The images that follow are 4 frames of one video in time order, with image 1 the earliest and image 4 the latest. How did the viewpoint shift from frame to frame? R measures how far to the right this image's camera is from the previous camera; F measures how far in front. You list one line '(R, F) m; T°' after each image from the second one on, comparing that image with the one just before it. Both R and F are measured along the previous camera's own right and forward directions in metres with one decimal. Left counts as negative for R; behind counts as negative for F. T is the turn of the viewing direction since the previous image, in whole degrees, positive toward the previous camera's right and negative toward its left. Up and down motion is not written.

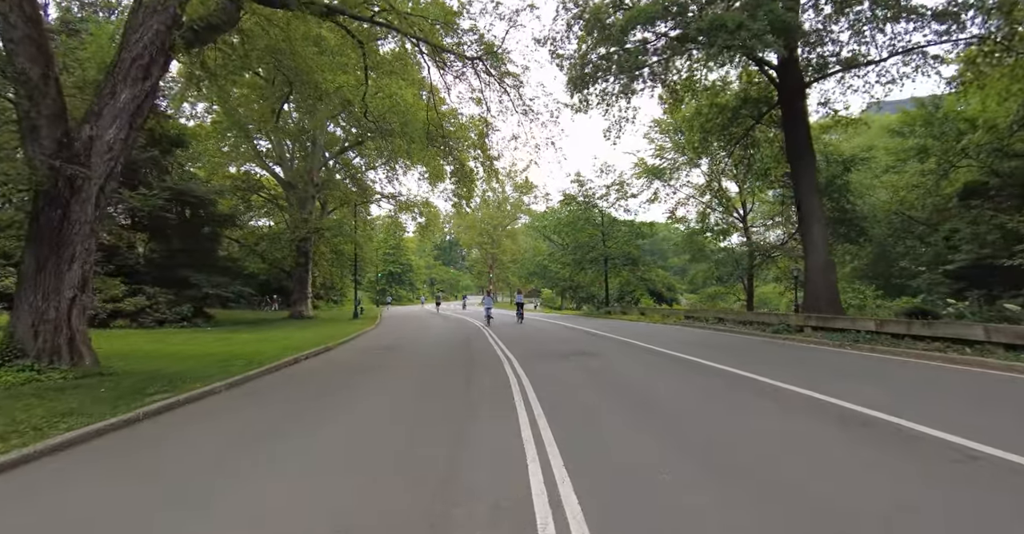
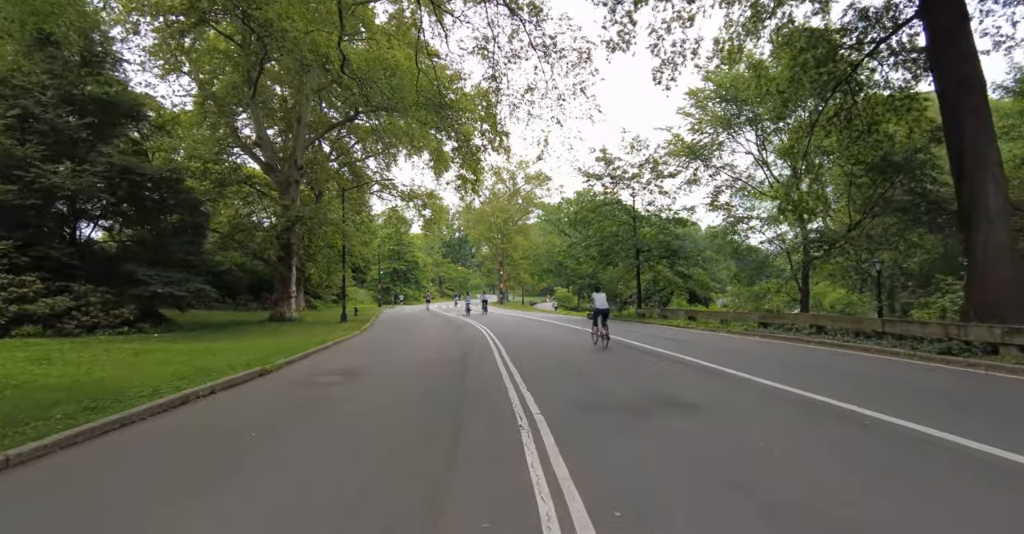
(-0.1, +3.7) m; -1°
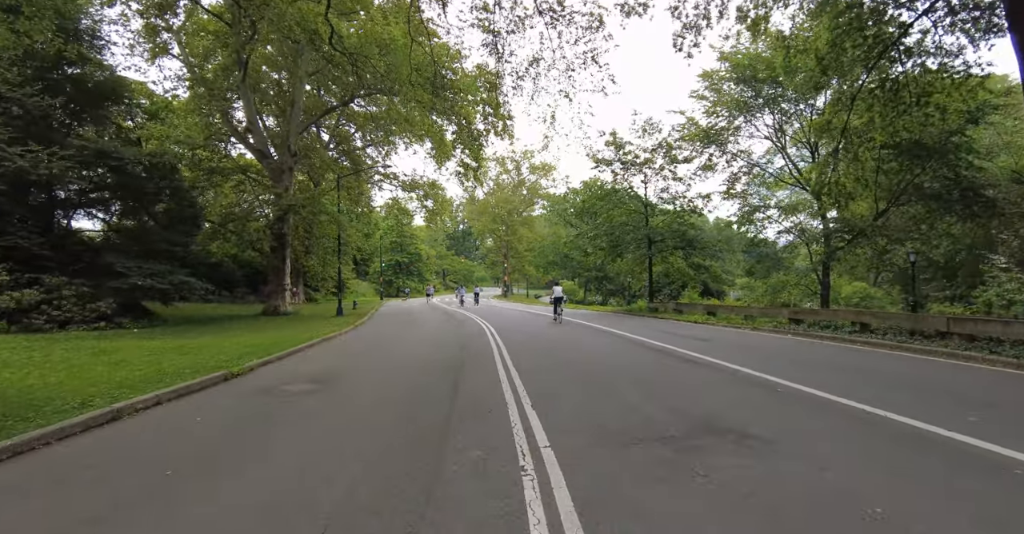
(0.0, +1.1) m; -1°
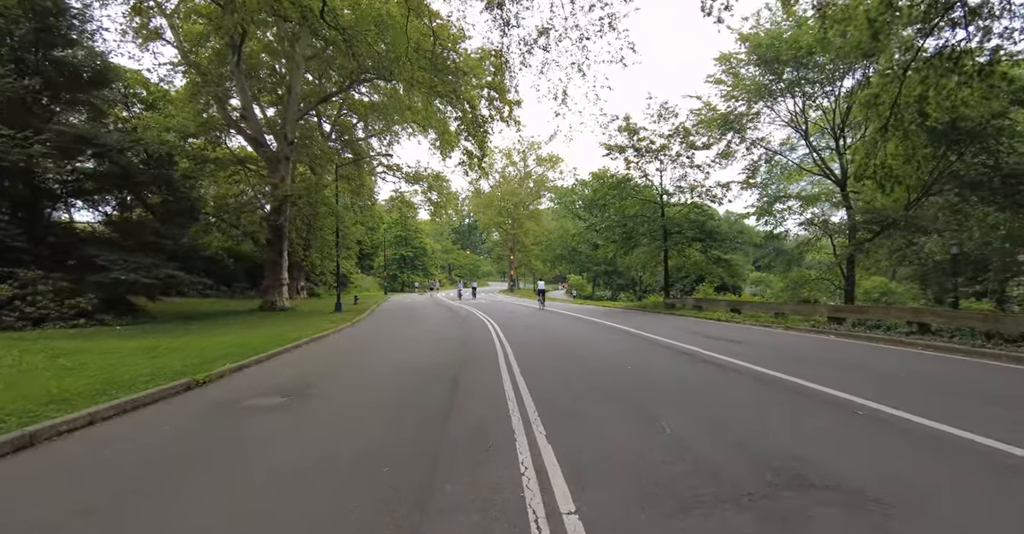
(0.0, +1.0) m; -1°
